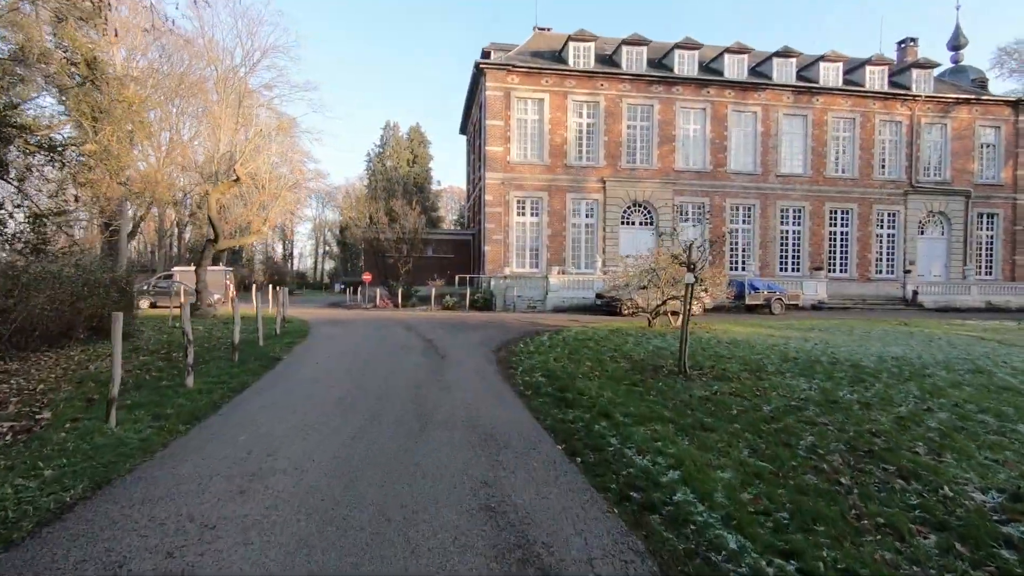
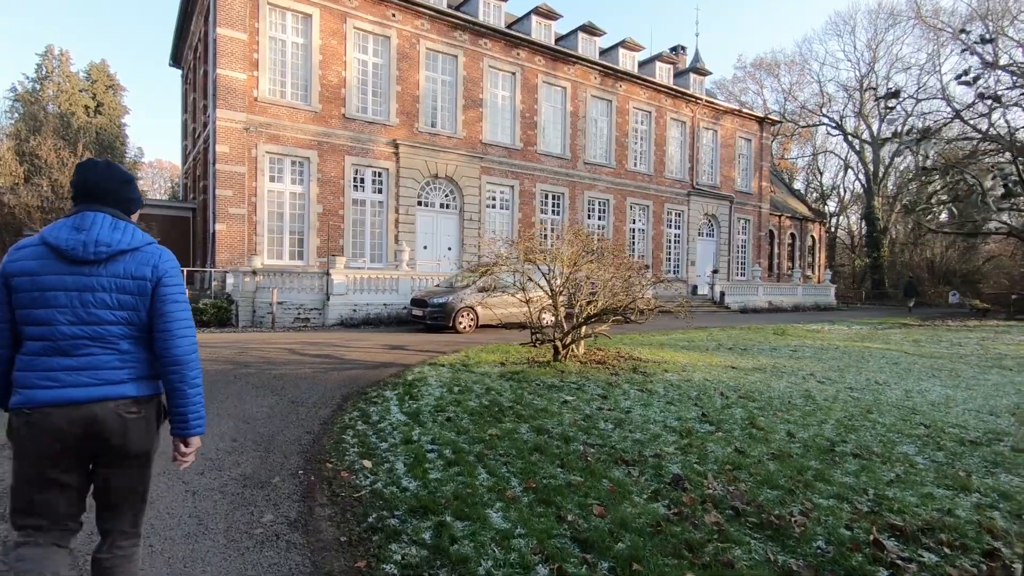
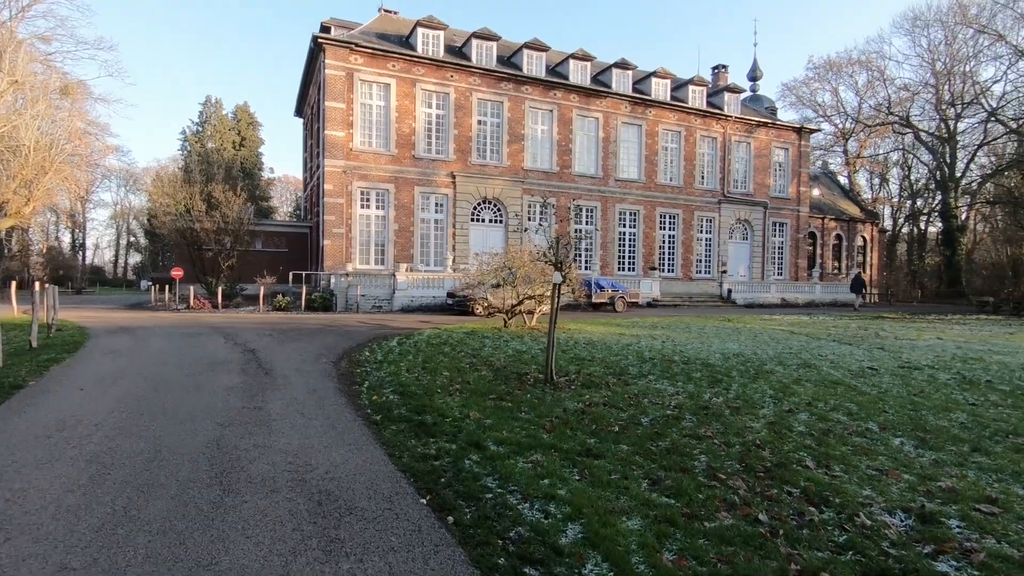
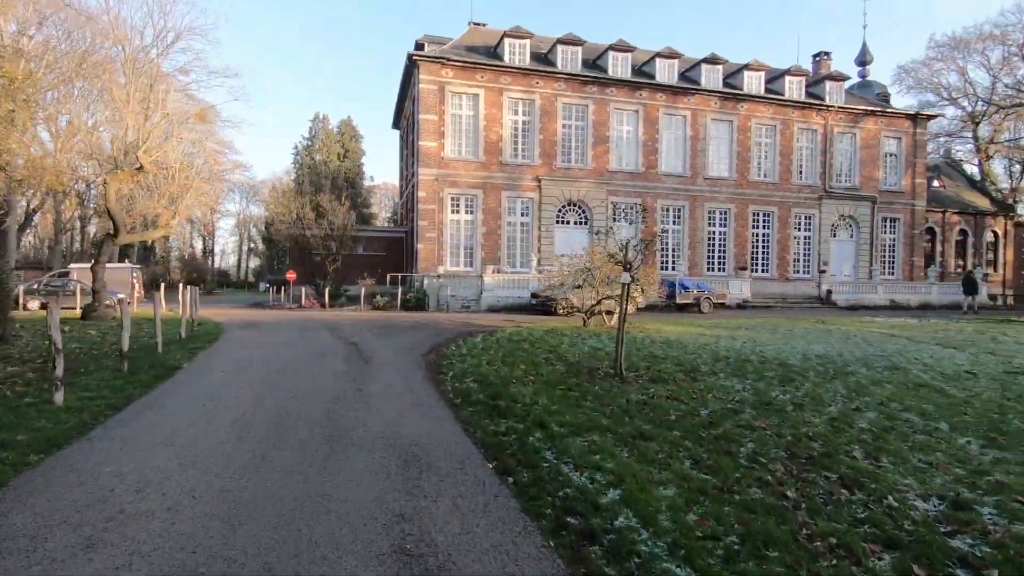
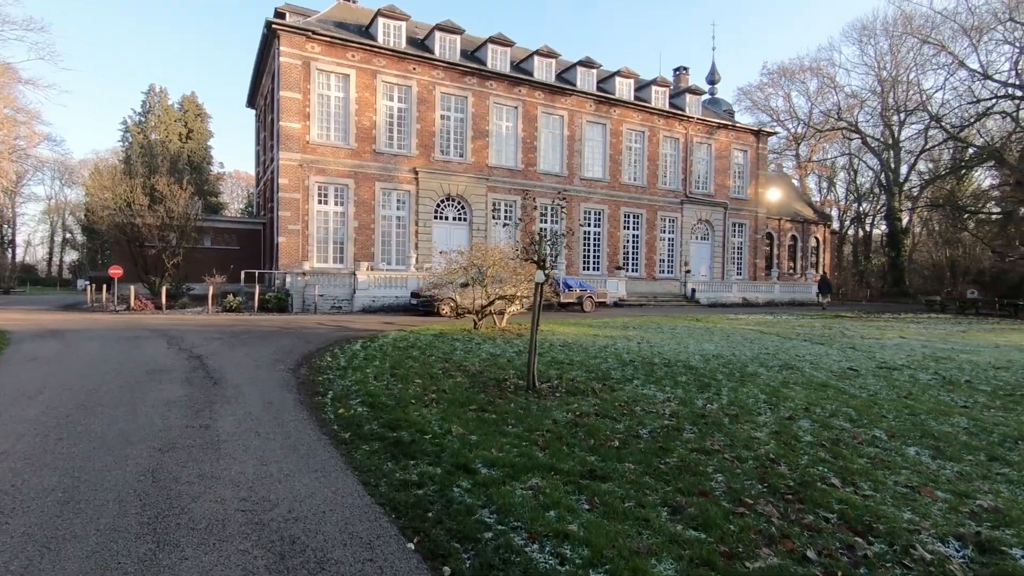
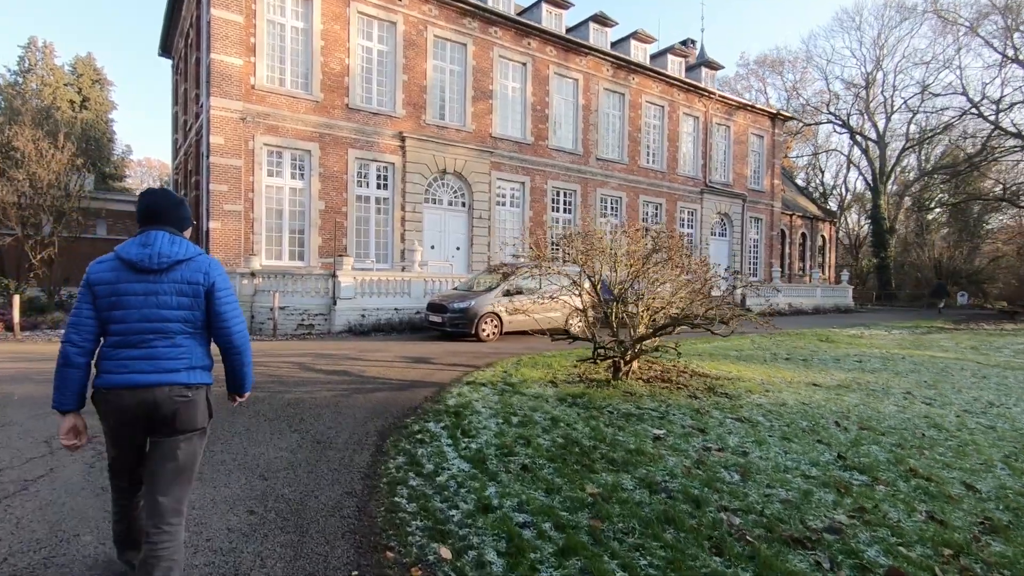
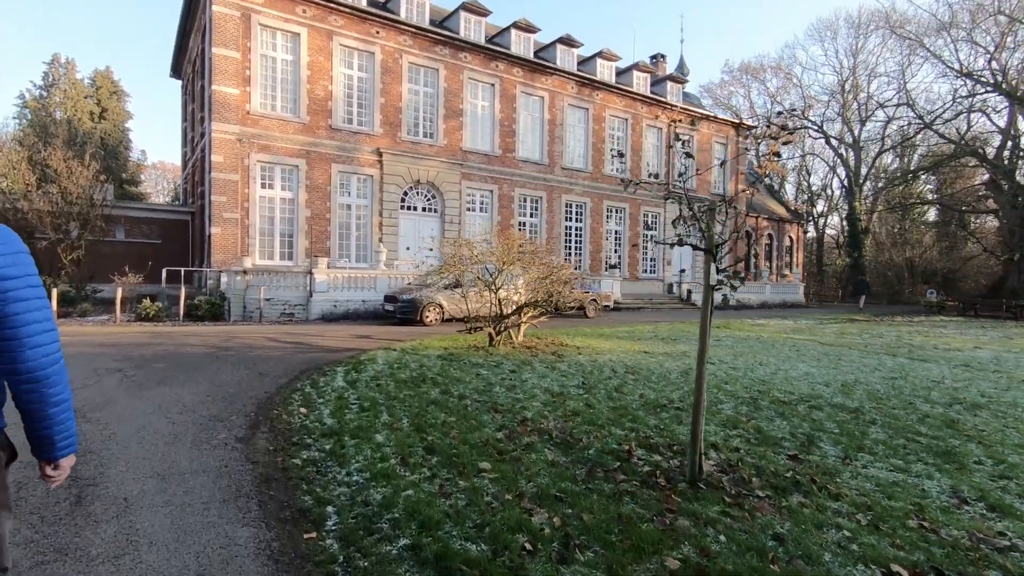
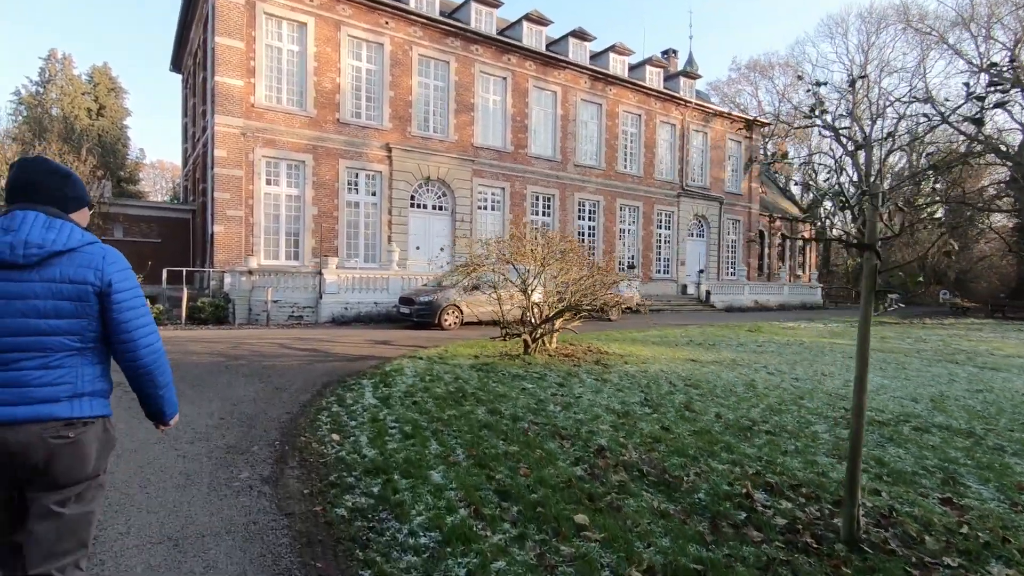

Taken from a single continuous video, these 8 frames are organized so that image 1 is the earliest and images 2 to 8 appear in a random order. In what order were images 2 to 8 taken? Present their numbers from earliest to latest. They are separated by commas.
4, 3, 5, 7, 8, 2, 6
